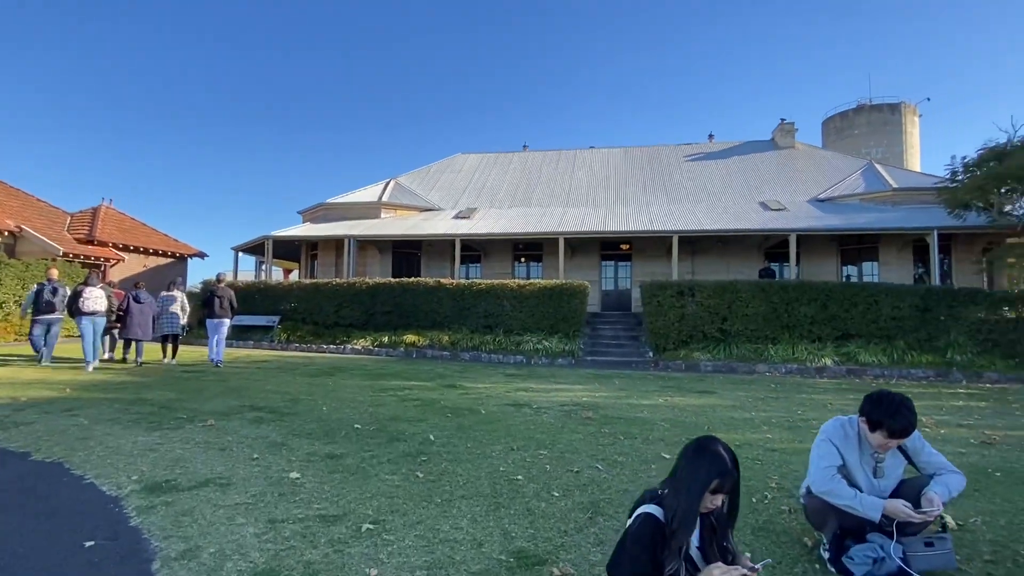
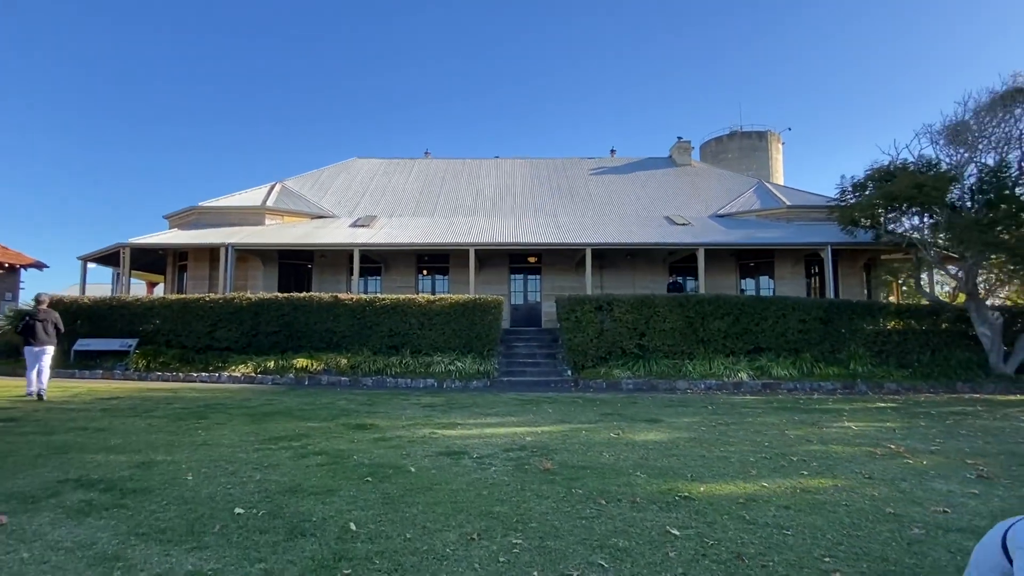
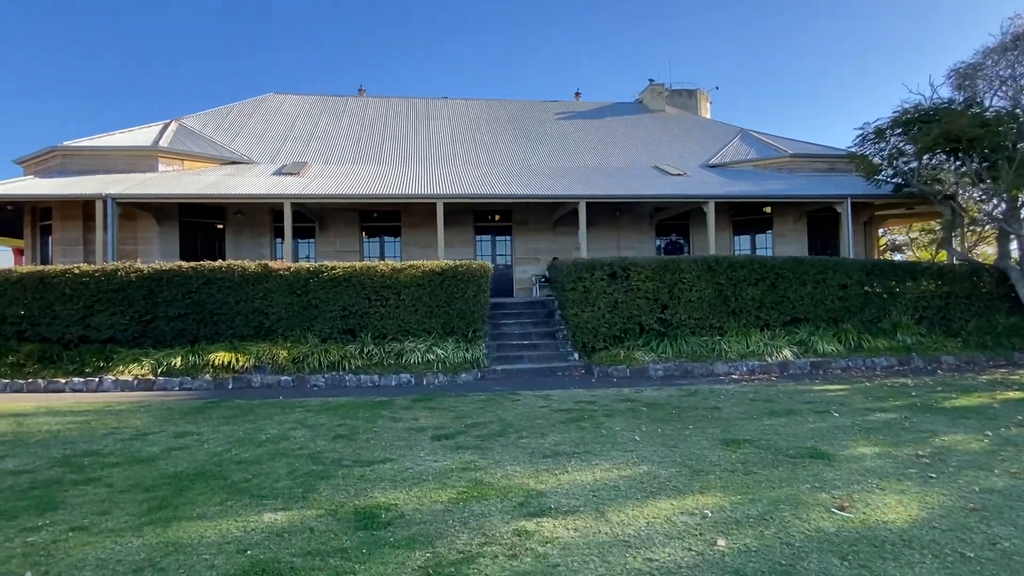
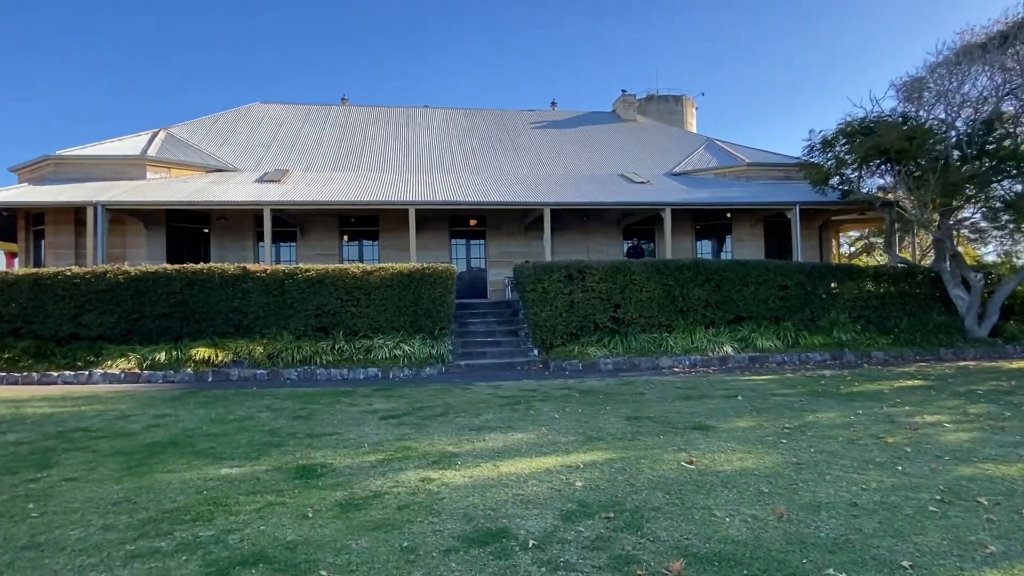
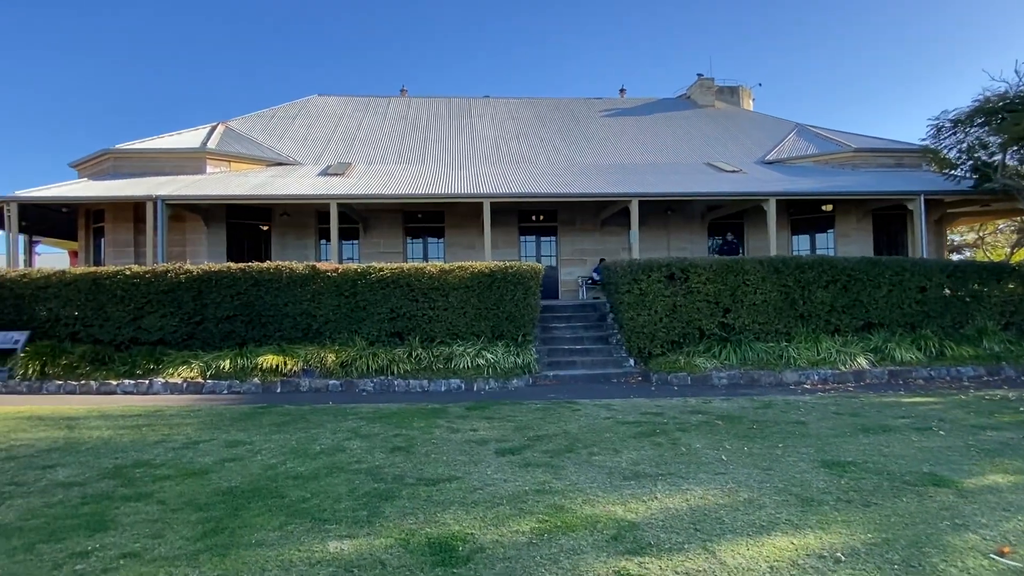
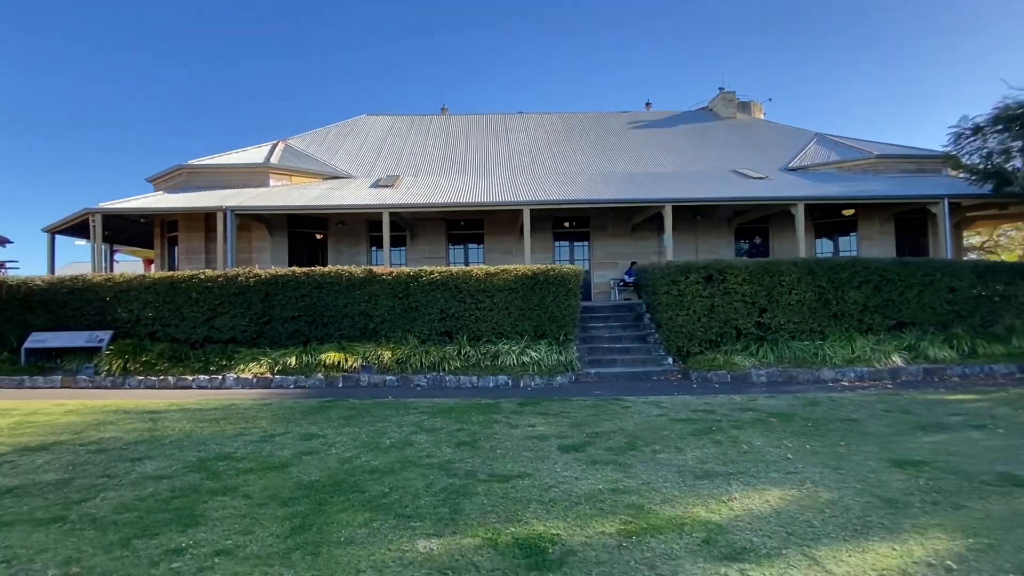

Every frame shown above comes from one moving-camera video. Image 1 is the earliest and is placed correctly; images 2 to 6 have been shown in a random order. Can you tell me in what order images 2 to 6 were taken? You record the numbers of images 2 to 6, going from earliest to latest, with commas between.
2, 4, 3, 5, 6
